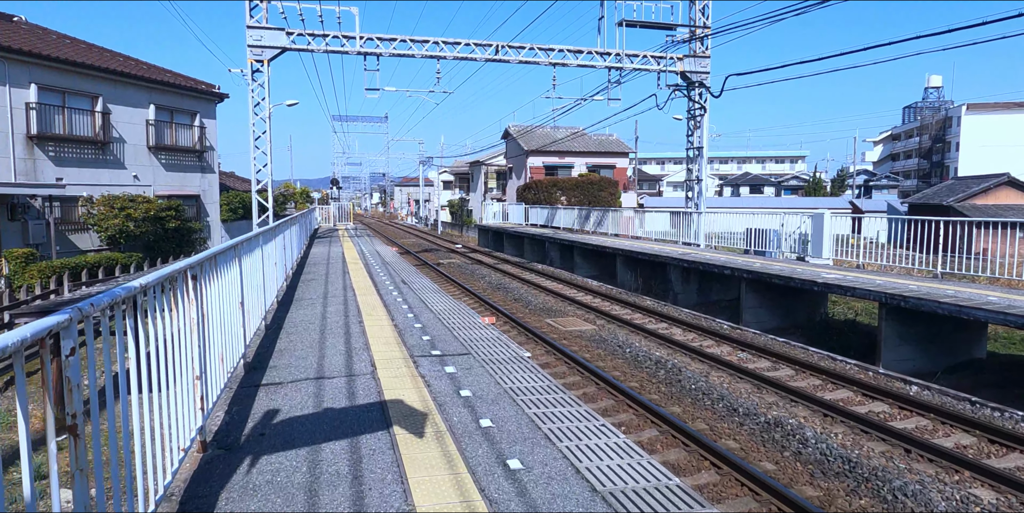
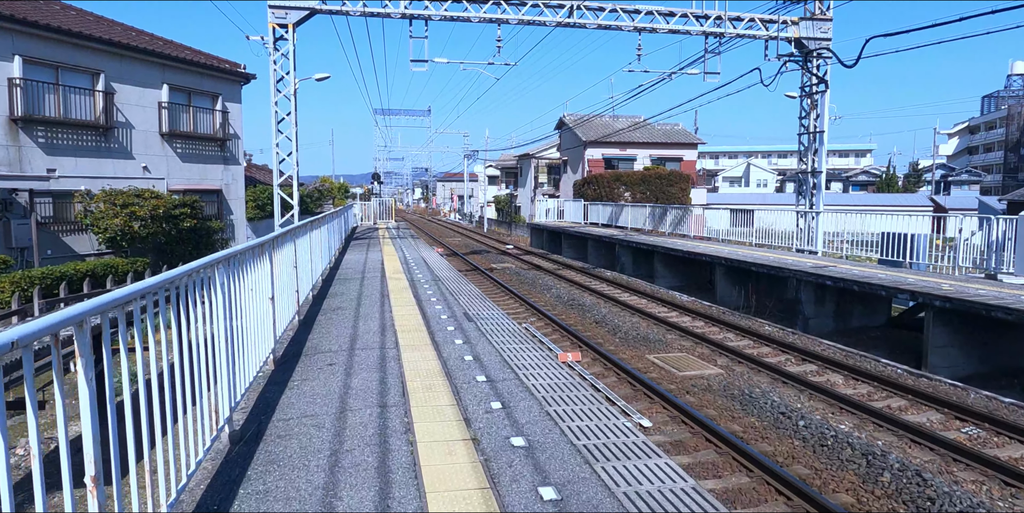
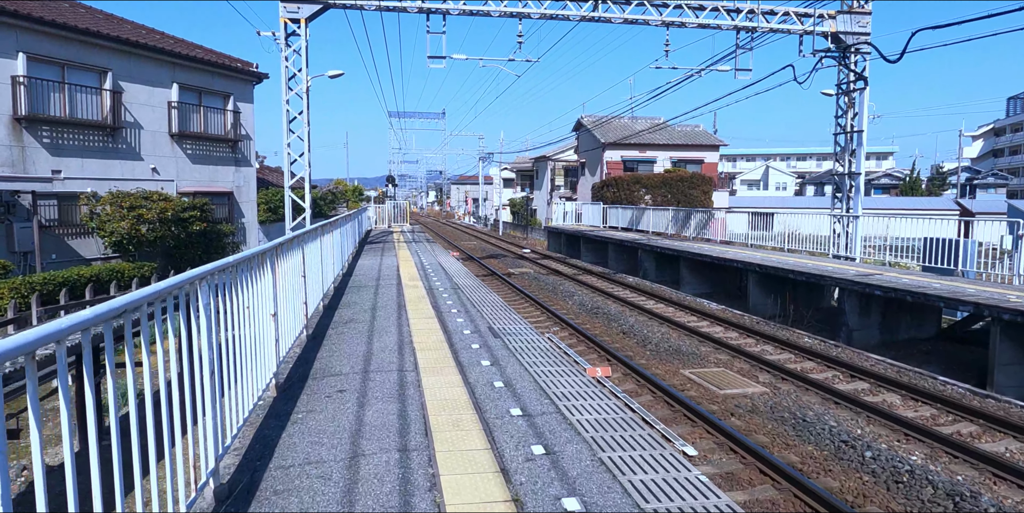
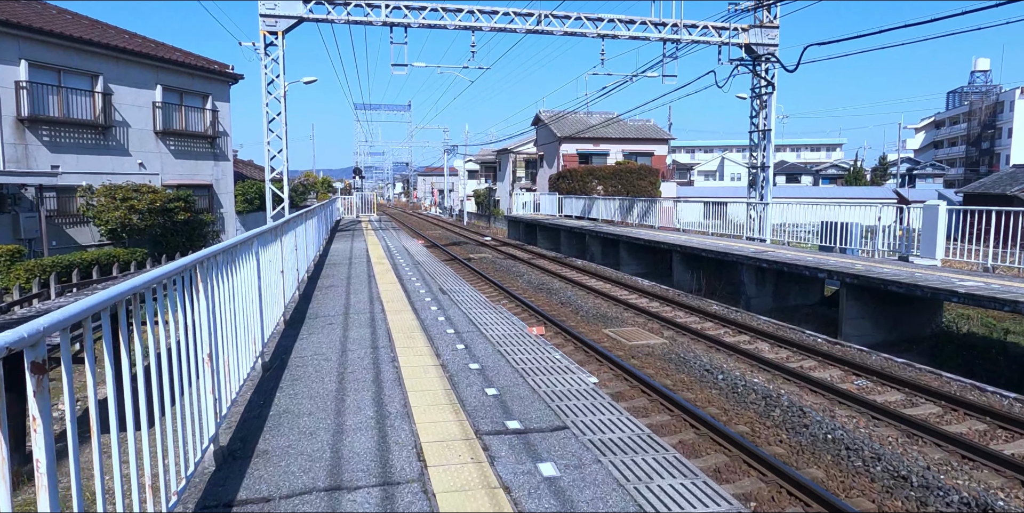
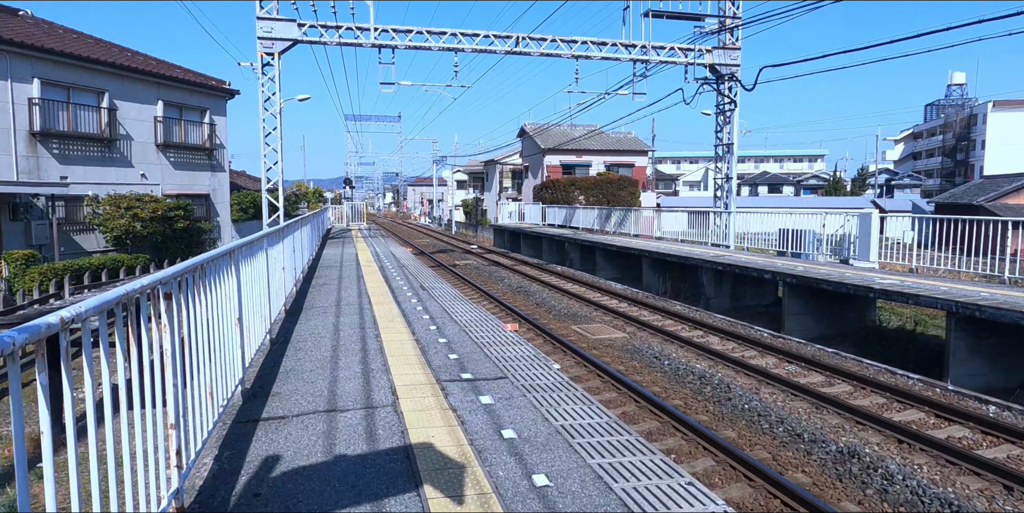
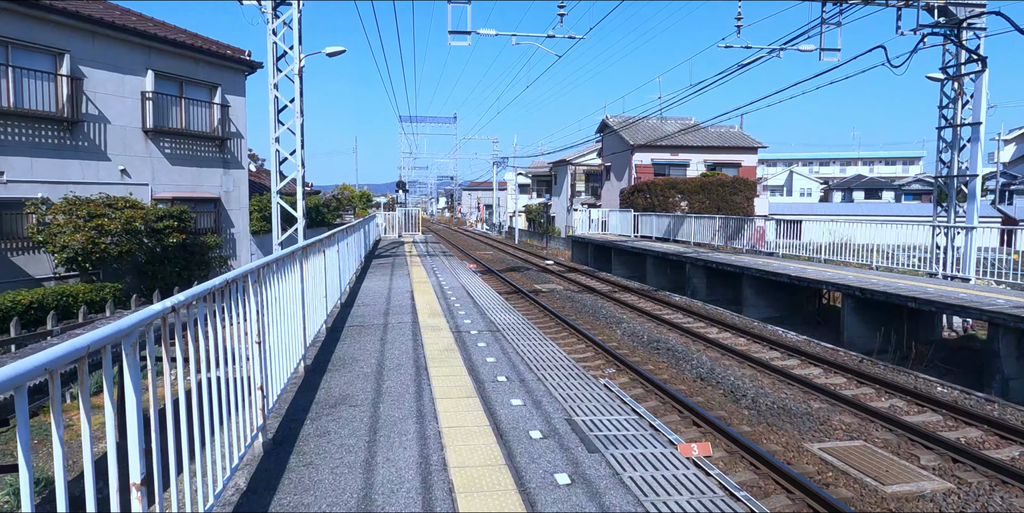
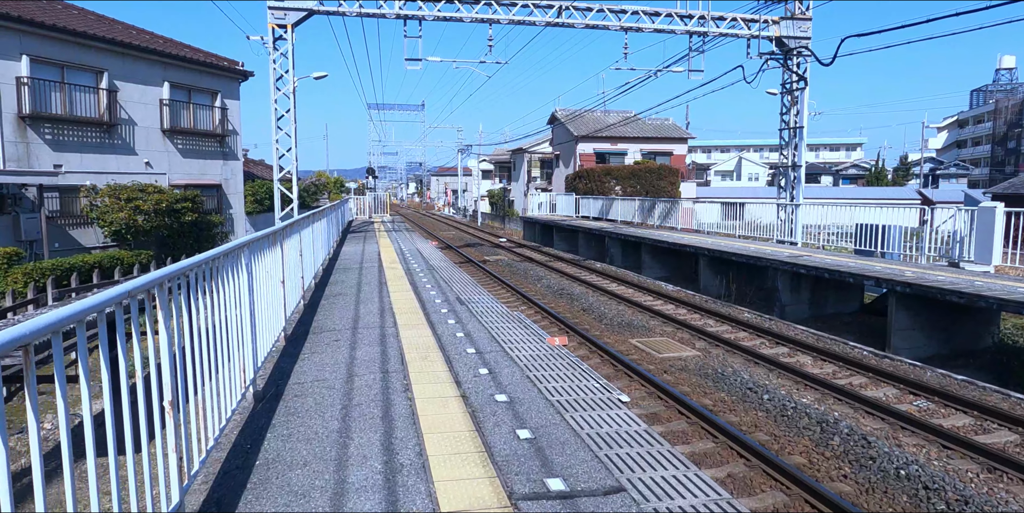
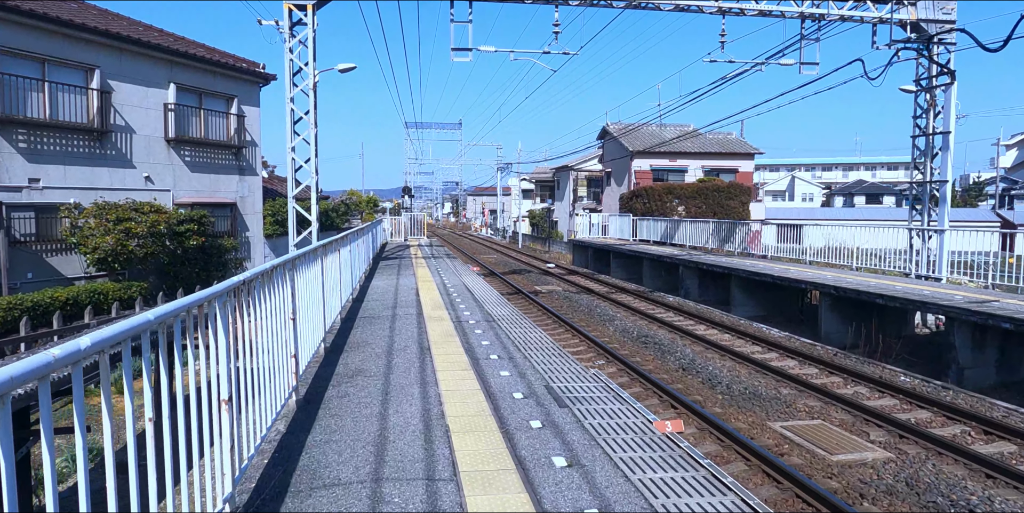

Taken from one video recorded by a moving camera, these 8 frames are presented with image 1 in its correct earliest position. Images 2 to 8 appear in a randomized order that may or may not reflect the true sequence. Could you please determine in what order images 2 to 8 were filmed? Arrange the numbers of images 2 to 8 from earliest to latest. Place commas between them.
5, 4, 7, 2, 3, 8, 6
